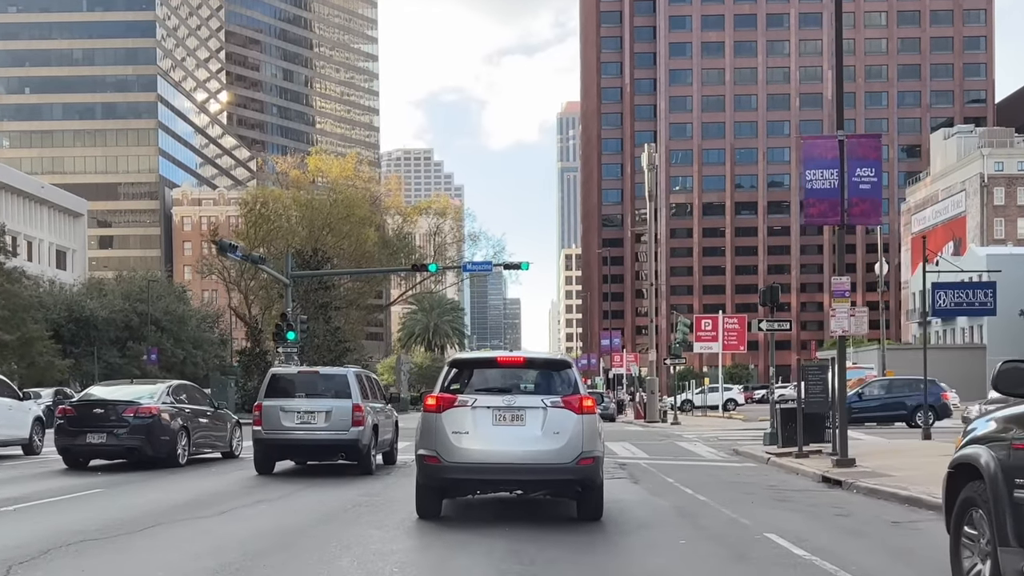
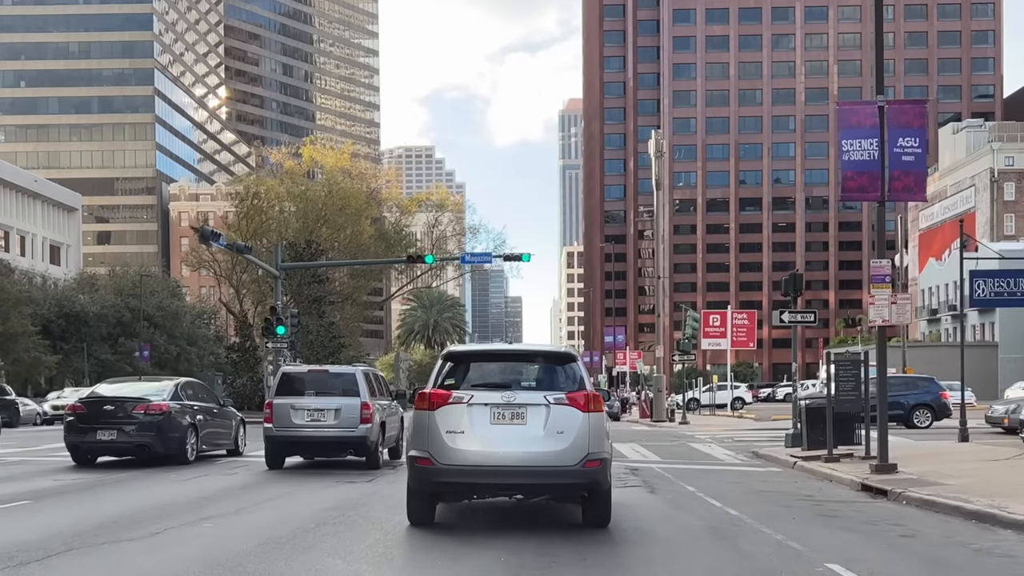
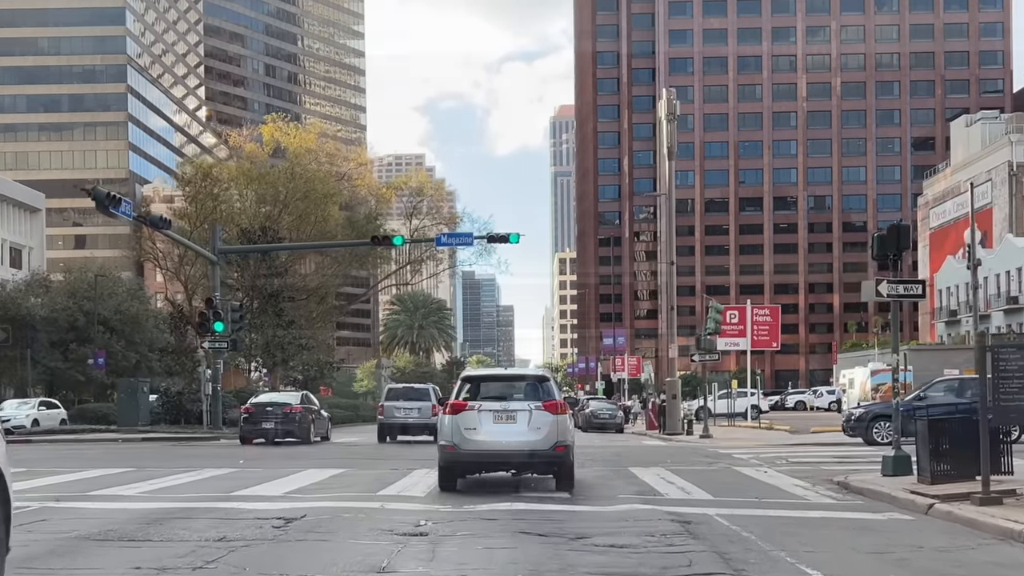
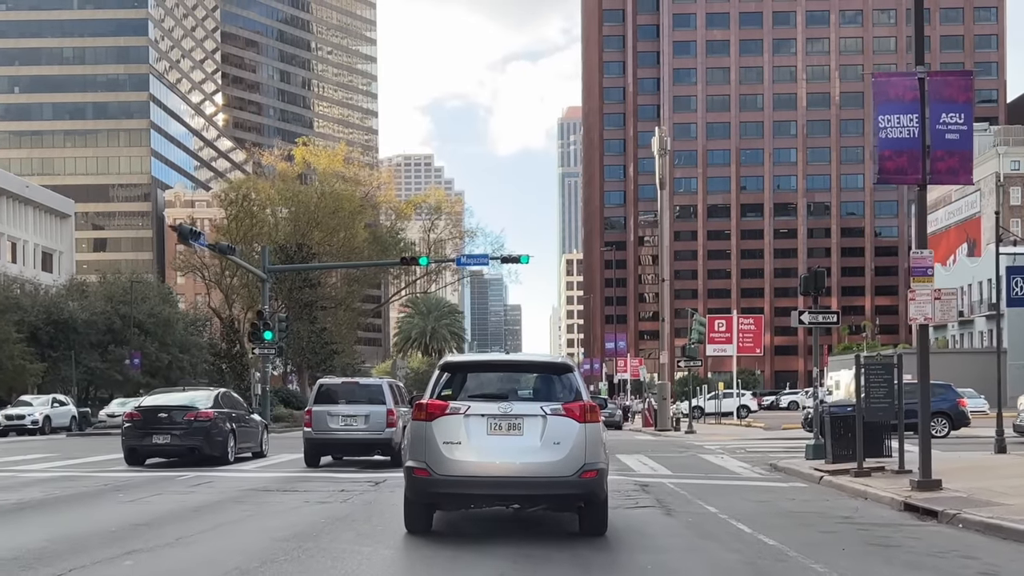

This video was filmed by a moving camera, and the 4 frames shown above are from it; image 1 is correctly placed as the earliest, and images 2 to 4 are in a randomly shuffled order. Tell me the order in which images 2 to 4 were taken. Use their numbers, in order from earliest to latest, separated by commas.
2, 4, 3
